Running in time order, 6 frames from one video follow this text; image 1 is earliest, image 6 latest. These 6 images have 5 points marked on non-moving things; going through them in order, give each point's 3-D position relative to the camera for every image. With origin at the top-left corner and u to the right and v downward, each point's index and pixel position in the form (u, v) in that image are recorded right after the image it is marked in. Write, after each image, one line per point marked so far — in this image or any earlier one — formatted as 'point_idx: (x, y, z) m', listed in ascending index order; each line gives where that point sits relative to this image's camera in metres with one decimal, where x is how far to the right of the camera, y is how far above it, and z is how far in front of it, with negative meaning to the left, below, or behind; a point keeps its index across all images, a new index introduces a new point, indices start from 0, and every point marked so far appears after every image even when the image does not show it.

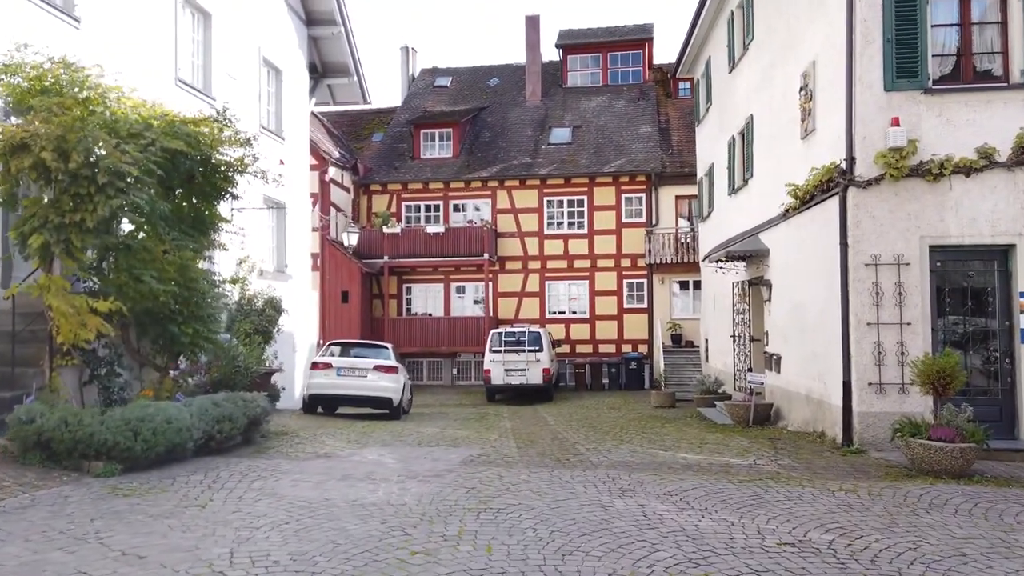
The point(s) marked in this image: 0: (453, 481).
0: (-0.6, -2.0, +7.5) m
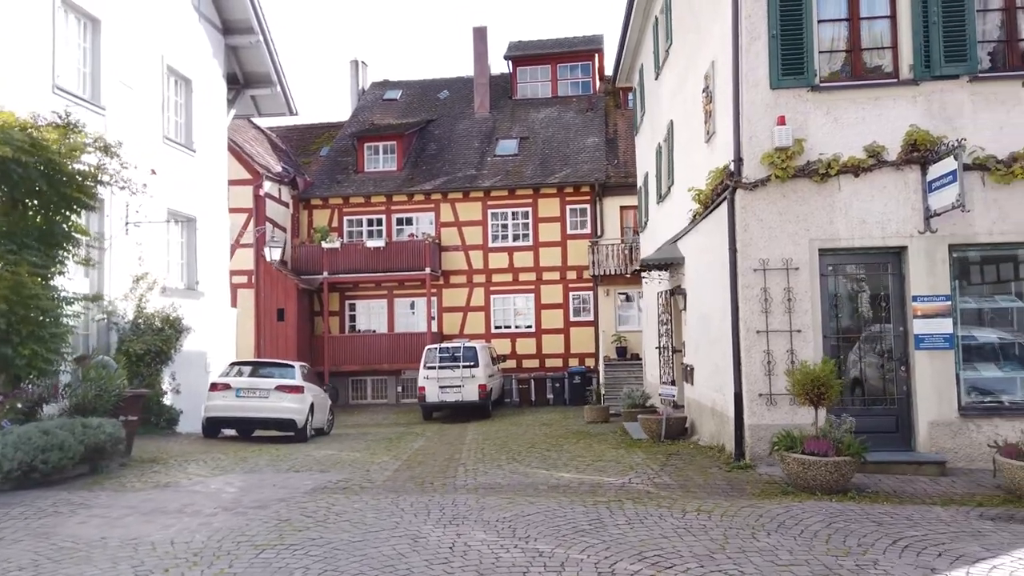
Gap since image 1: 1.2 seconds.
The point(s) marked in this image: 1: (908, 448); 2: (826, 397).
0: (-2.2, -2.1, +6.8) m
1: (+5.3, -2.1, +9.9) m
2: (+3.5, -1.2, +8.4) m
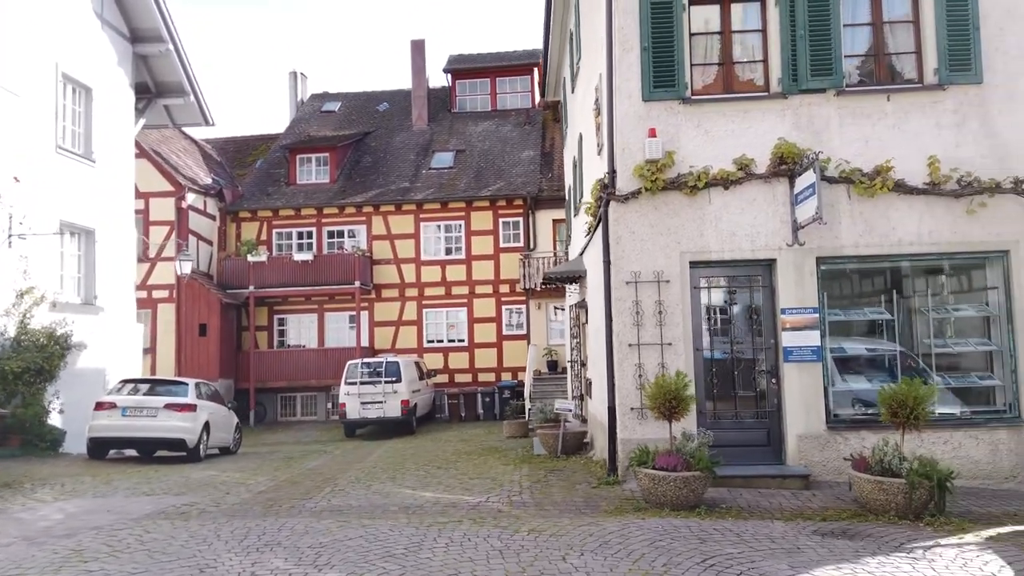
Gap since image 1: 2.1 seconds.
0: (-3.8, -2.2, +6.4) m
1: (+3.5, -2.3, +9.9) m
2: (+1.9, -1.4, +8.3) m
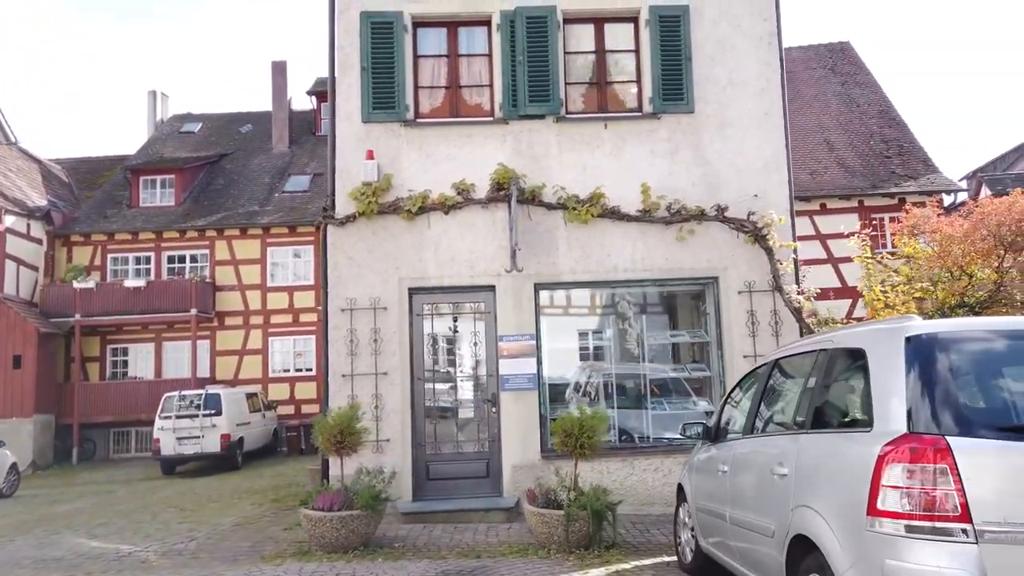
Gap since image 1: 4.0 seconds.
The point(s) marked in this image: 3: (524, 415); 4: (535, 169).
0: (-7.1, -2.4, +5.4) m
1: (-0.2, -2.7, +9.6) m
2: (-1.7, -1.7, +7.9) m
3: (+0.2, -1.6, +9.5) m
4: (+0.3, +1.6, +9.9) m
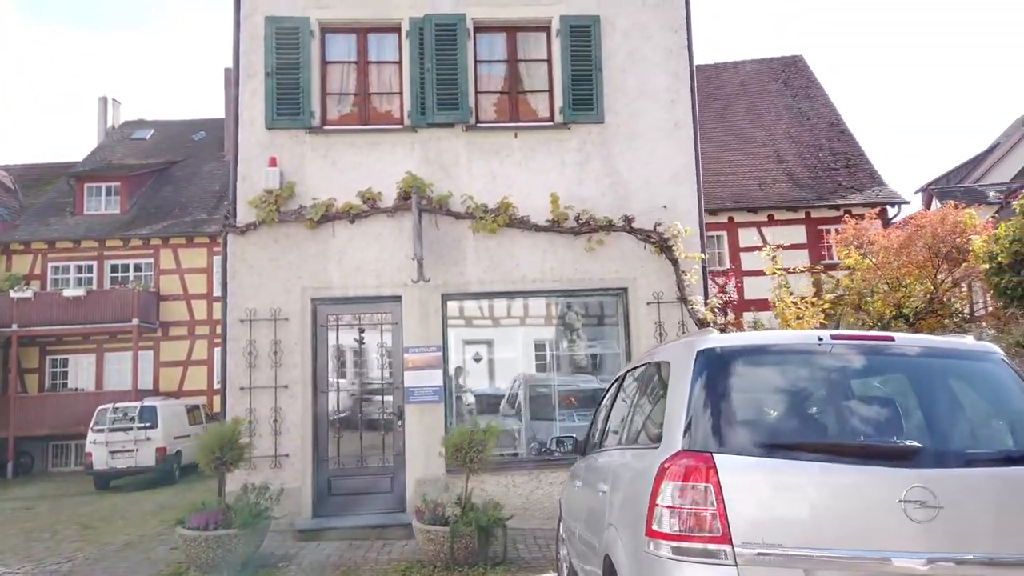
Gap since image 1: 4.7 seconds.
0: (-8.2, -2.5, +5.0) m
1: (-1.4, -2.8, +9.4) m
2: (-2.8, -1.8, +7.6) m
3: (-1.0, -1.8, +9.4) m
4: (-0.9, +1.5, +9.8) m
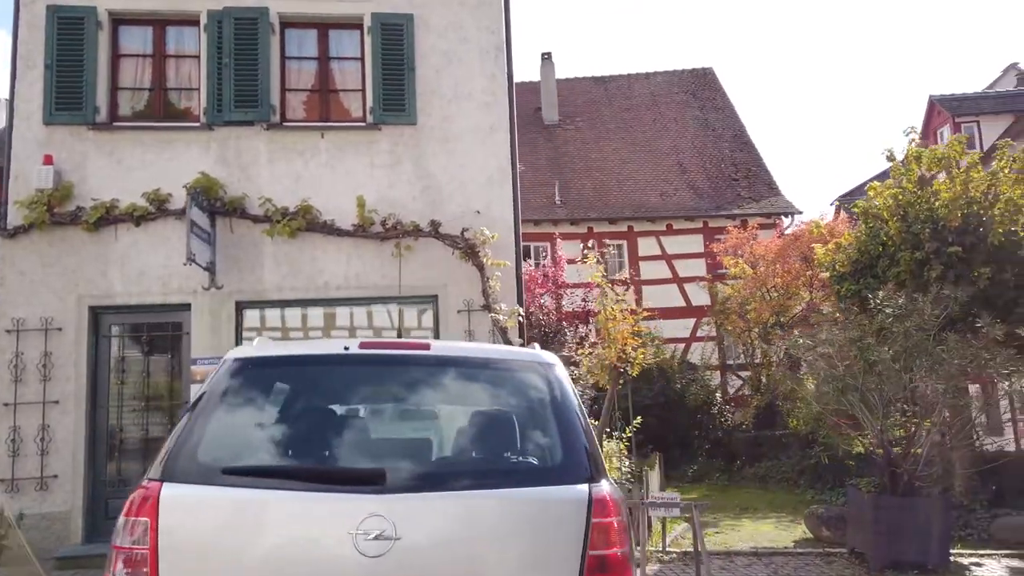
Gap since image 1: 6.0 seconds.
0: (-10.3, -2.5, +3.9) m
1: (-3.8, -2.9, +8.8) m
2: (-5.2, -1.8, +6.9) m
3: (-3.5, -1.9, +8.8) m
4: (-3.4, +1.4, +9.2) m
